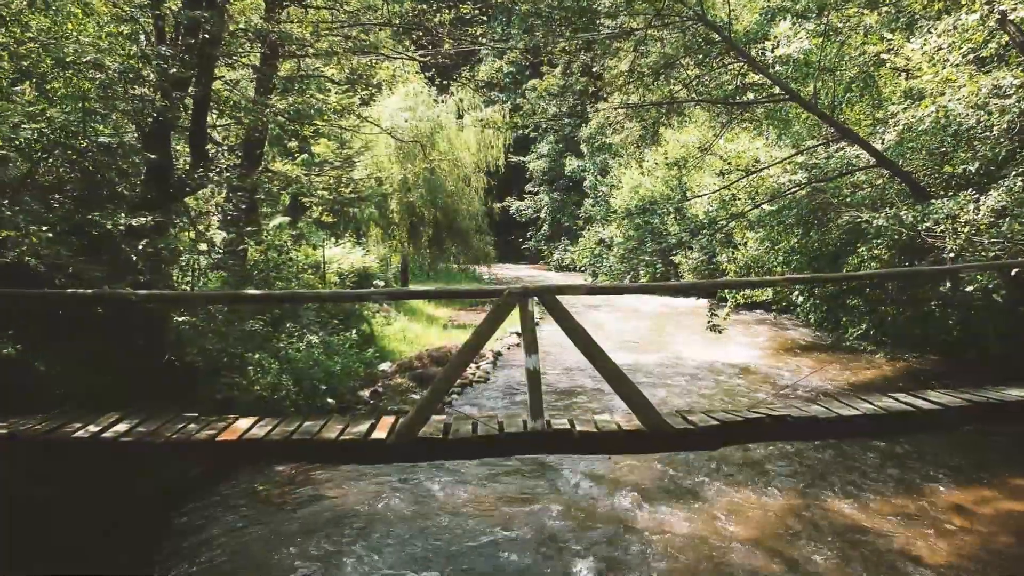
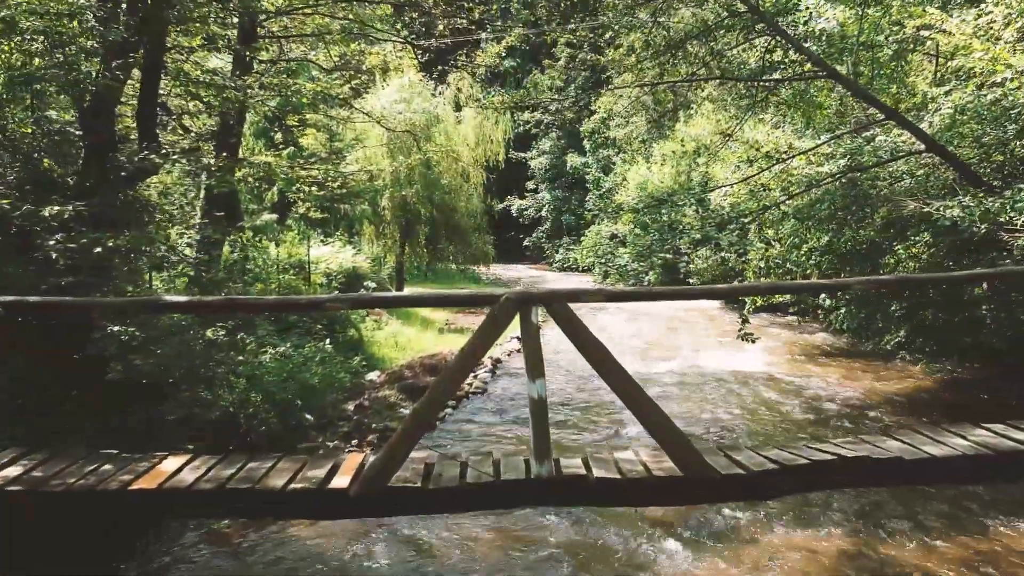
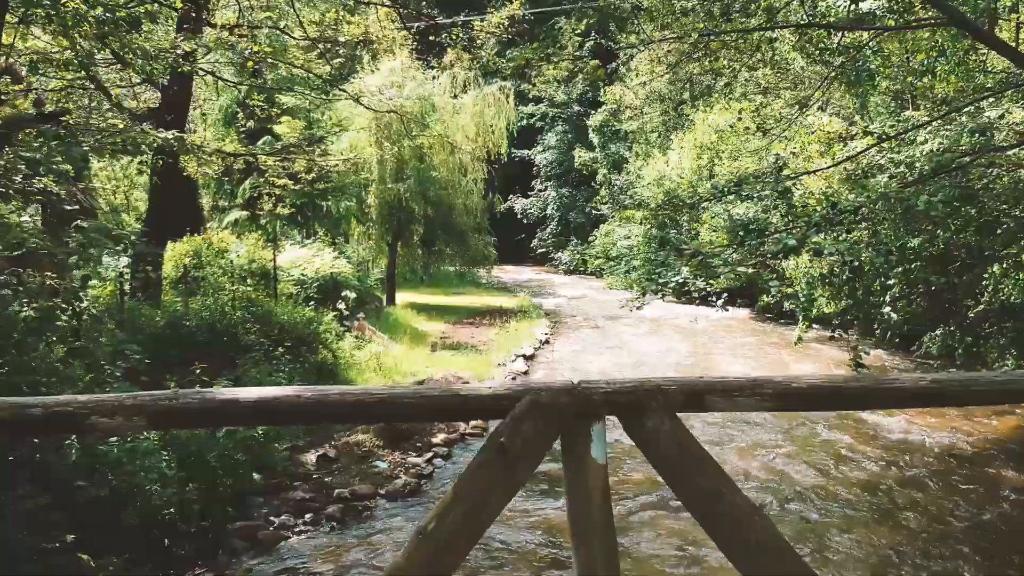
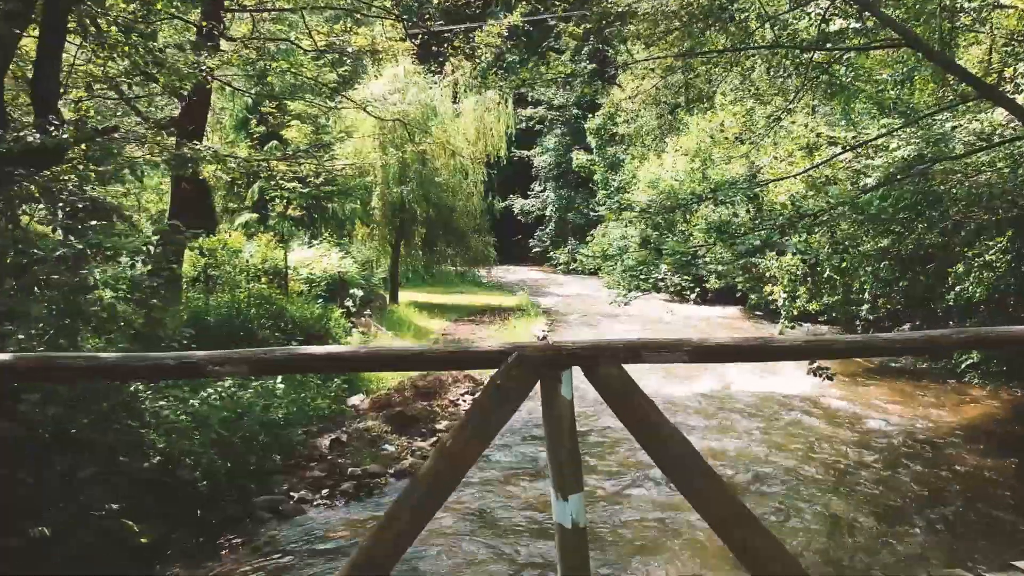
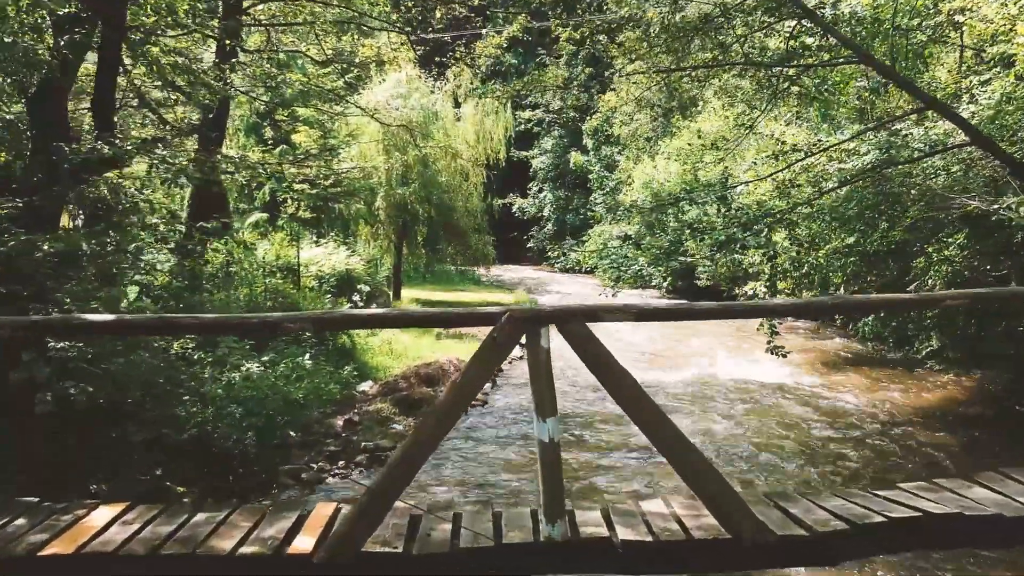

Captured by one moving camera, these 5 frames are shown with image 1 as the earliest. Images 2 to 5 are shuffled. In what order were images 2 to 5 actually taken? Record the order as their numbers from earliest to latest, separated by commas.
2, 5, 4, 3
